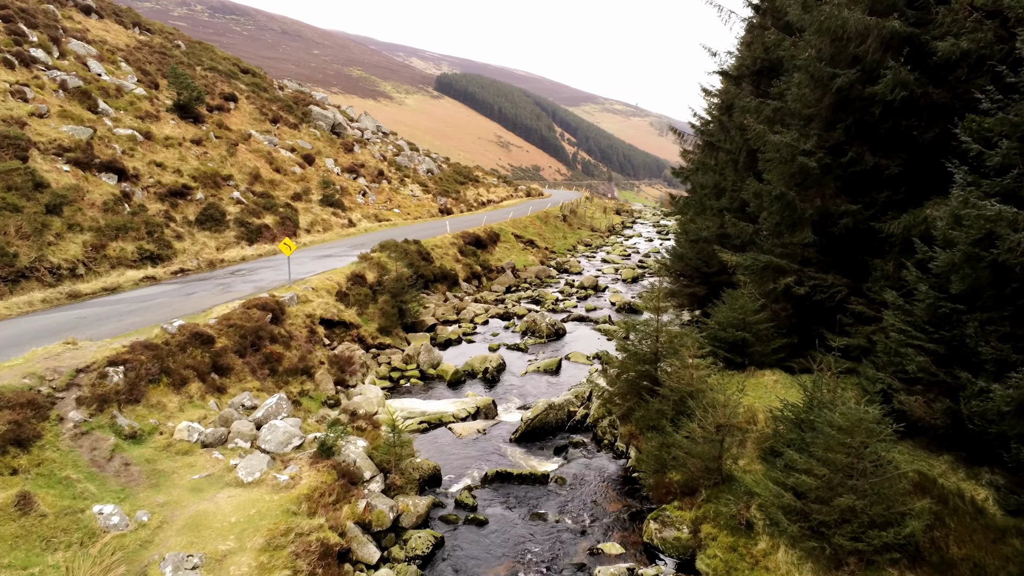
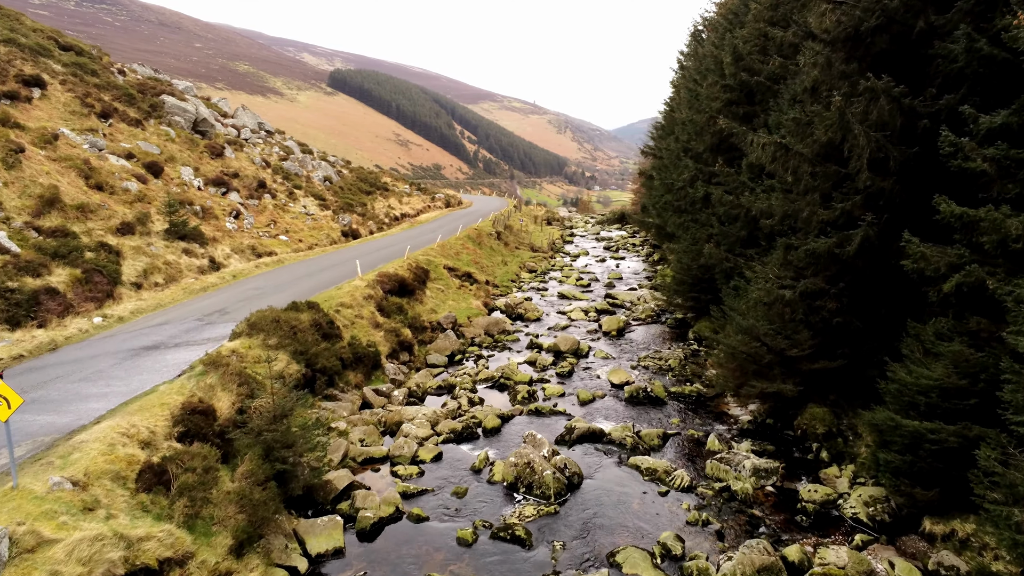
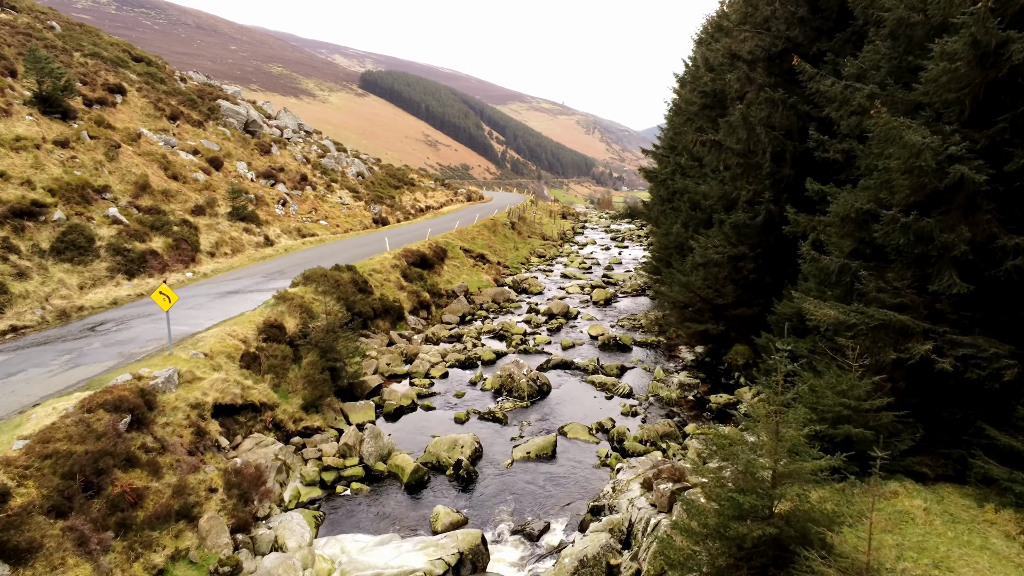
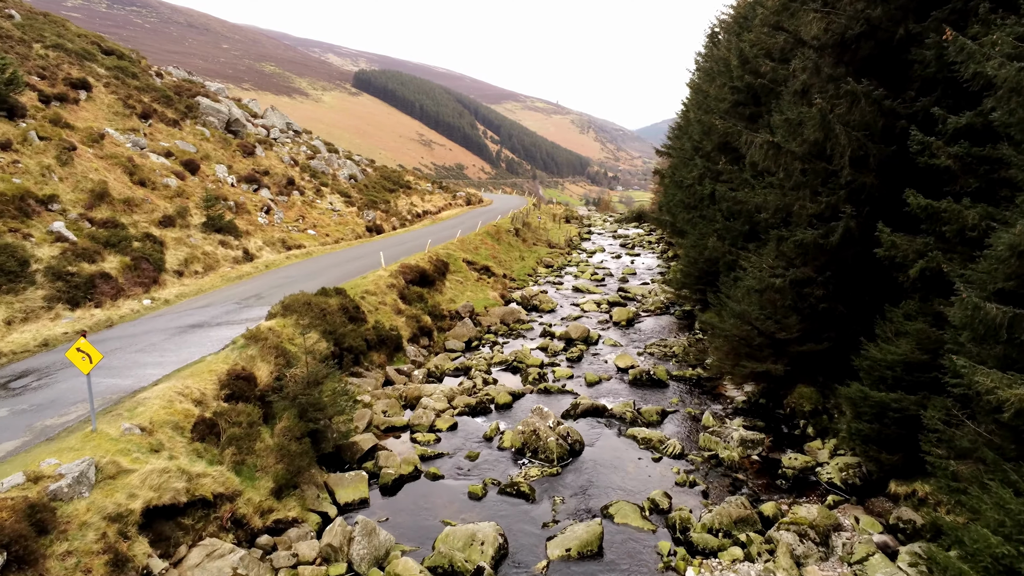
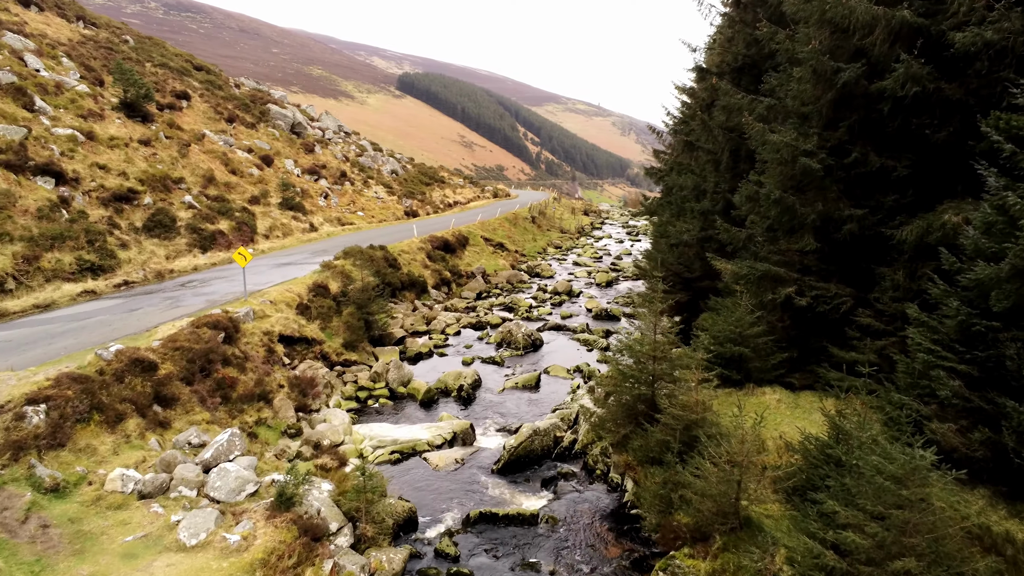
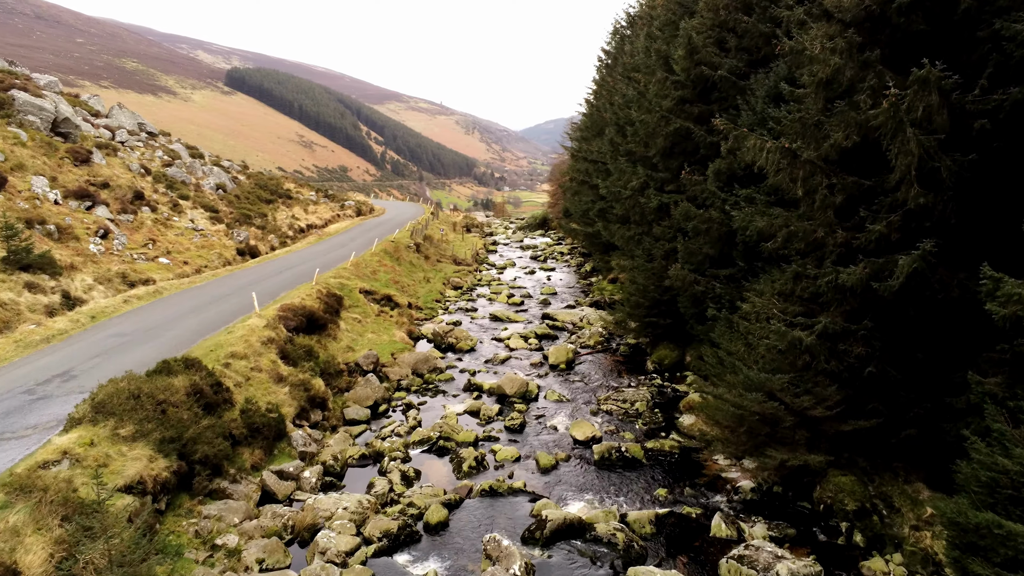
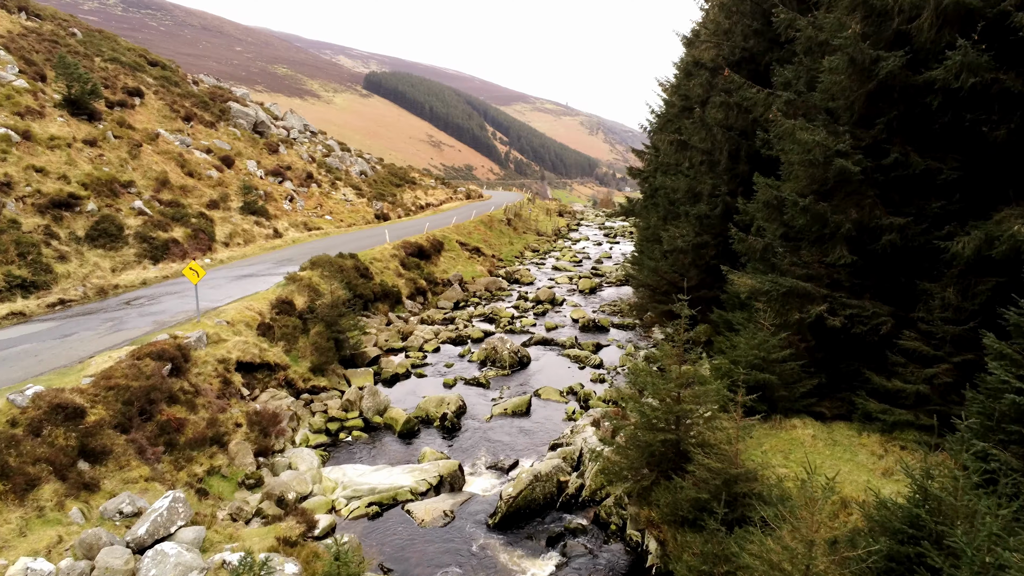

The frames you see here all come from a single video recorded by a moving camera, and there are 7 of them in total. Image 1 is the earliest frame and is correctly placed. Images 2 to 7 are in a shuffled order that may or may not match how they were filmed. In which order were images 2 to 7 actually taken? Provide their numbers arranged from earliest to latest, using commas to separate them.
5, 7, 3, 4, 2, 6
